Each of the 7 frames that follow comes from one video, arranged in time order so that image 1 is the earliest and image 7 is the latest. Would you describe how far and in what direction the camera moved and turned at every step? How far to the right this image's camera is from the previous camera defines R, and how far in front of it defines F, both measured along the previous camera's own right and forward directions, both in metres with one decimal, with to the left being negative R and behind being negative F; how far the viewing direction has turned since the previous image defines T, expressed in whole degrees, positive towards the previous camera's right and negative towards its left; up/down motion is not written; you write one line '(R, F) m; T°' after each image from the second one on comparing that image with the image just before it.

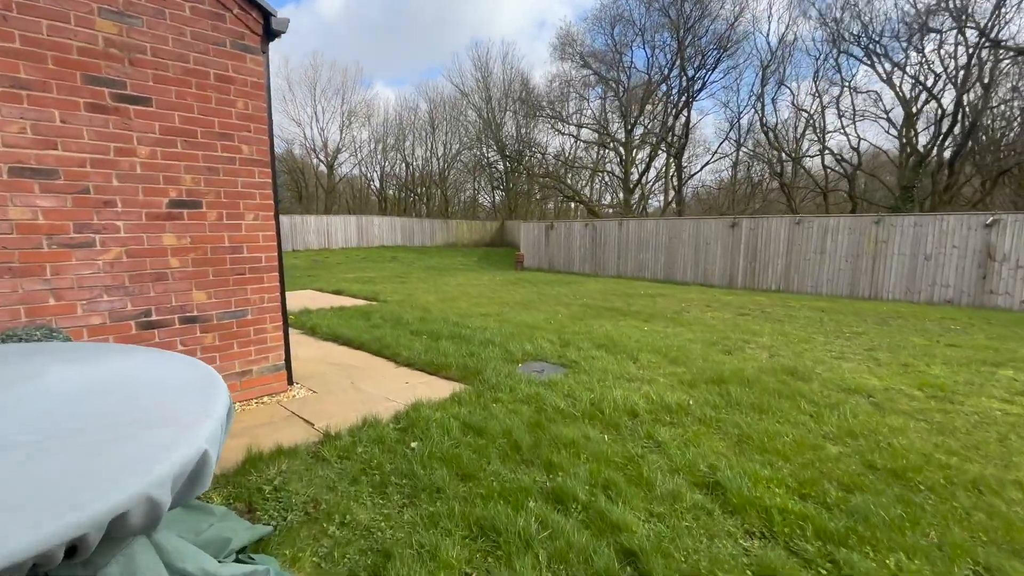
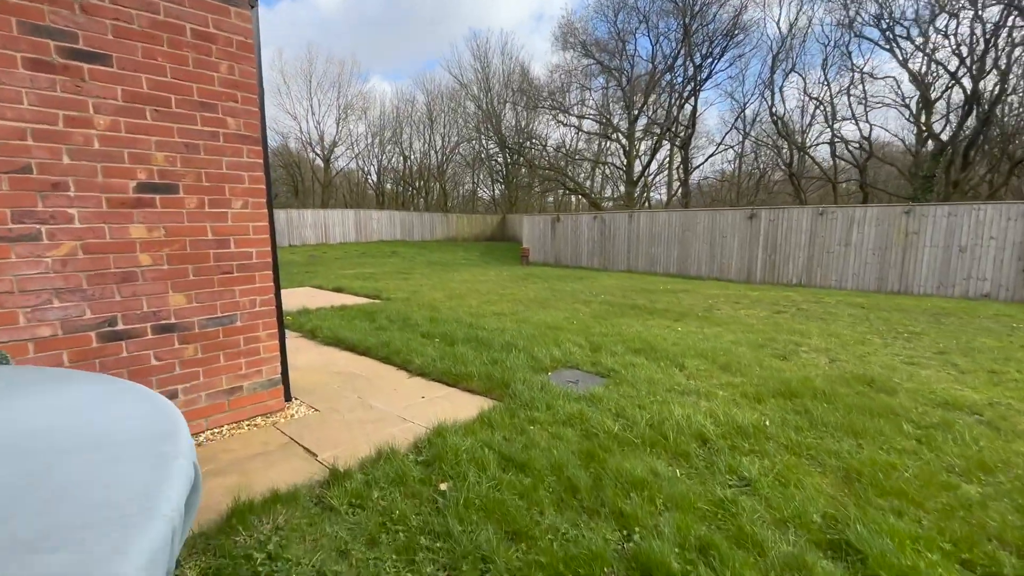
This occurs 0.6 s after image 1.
(-0.2, +0.5) m; 0°
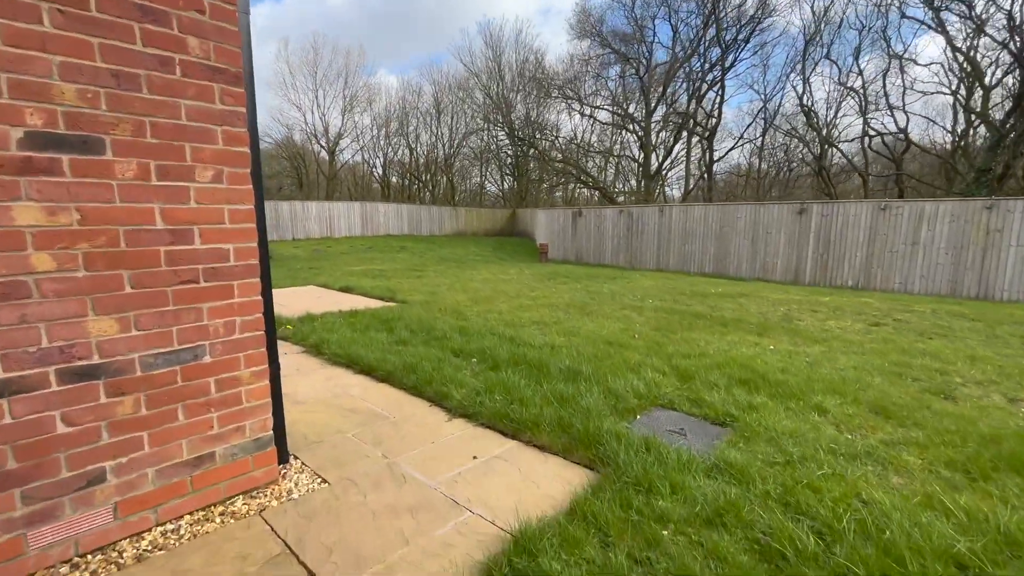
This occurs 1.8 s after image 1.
(-0.4, +1.0) m; 0°
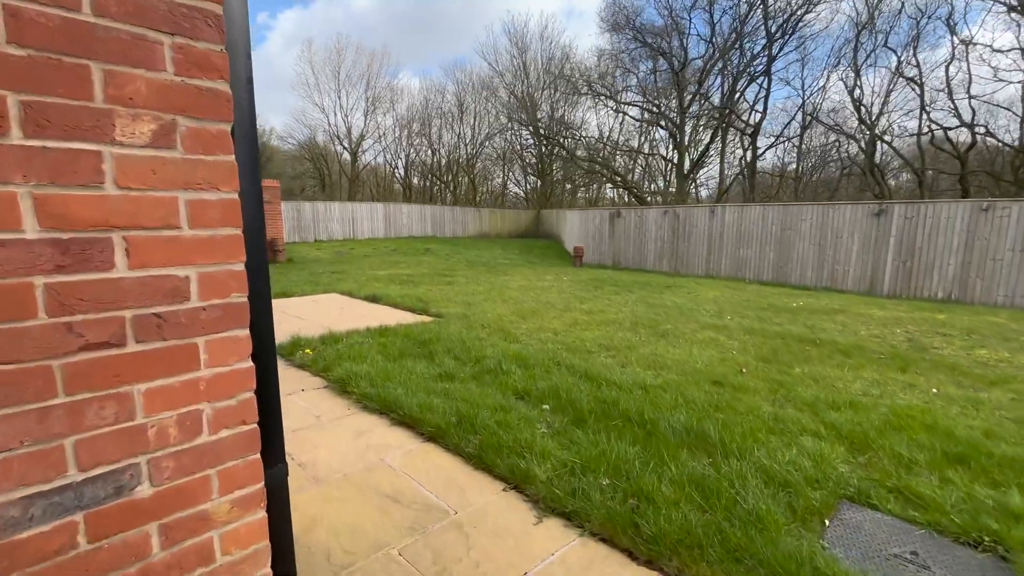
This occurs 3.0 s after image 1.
(-0.4, +0.9) m; -2°
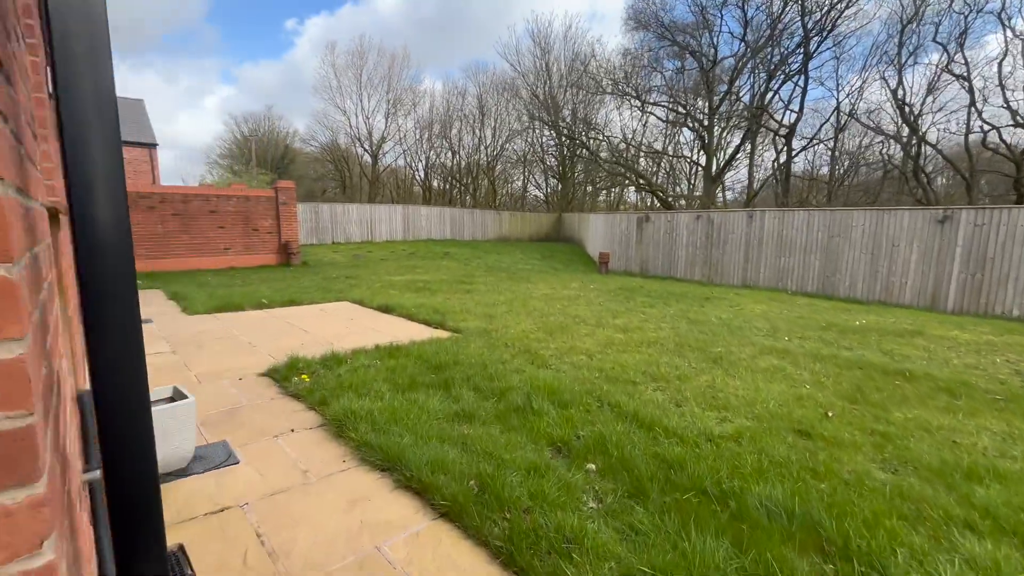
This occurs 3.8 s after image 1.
(-0.1, +0.6) m; -2°
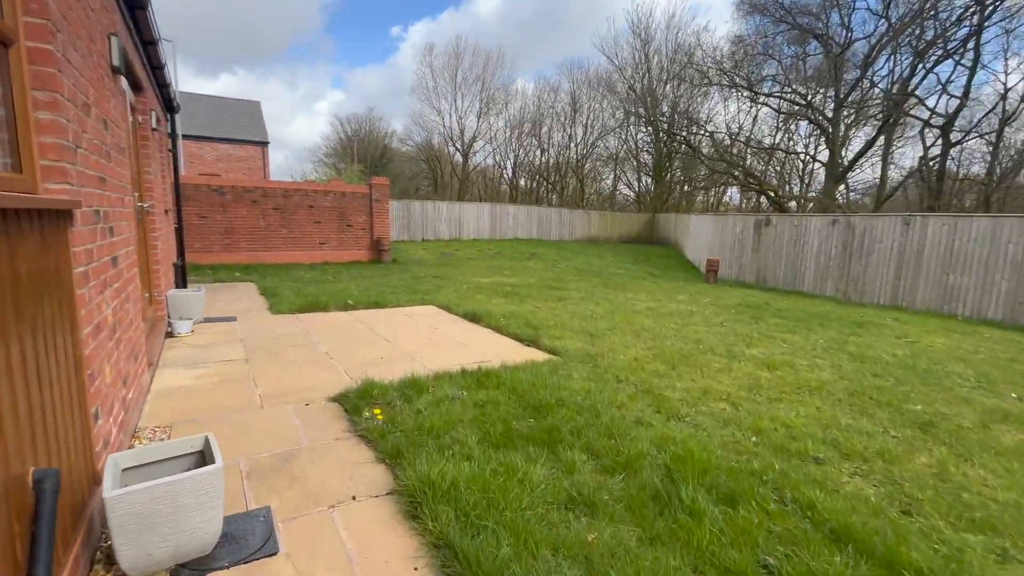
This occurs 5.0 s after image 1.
(-0.3, +0.8) m; -10°
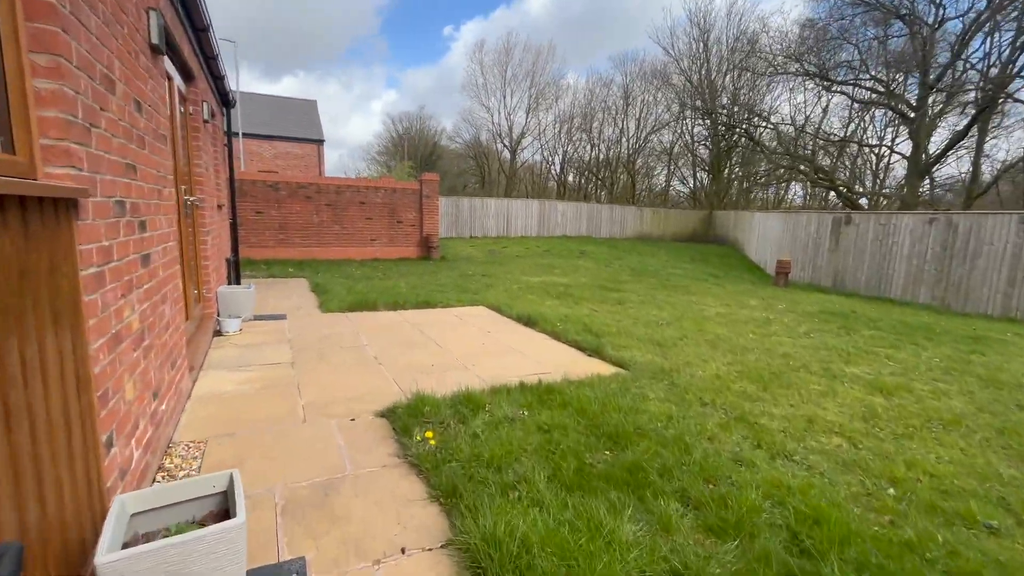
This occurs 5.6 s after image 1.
(-0.2, +0.4) m; -5°
